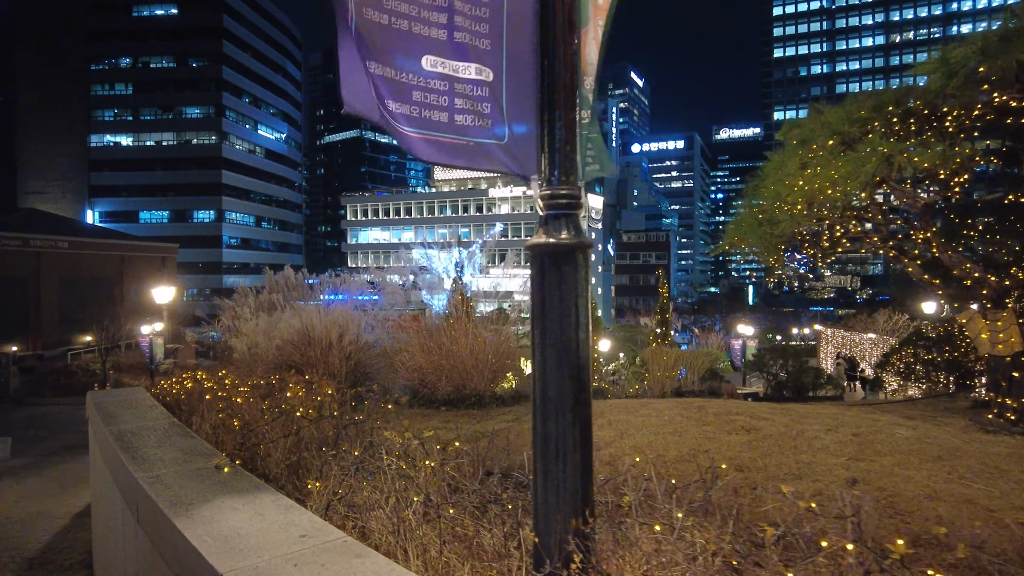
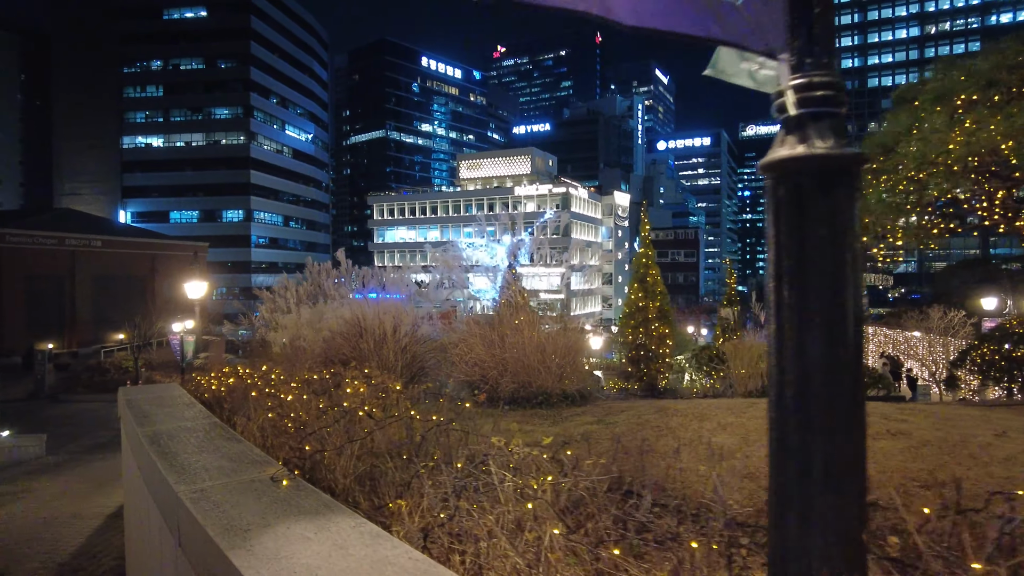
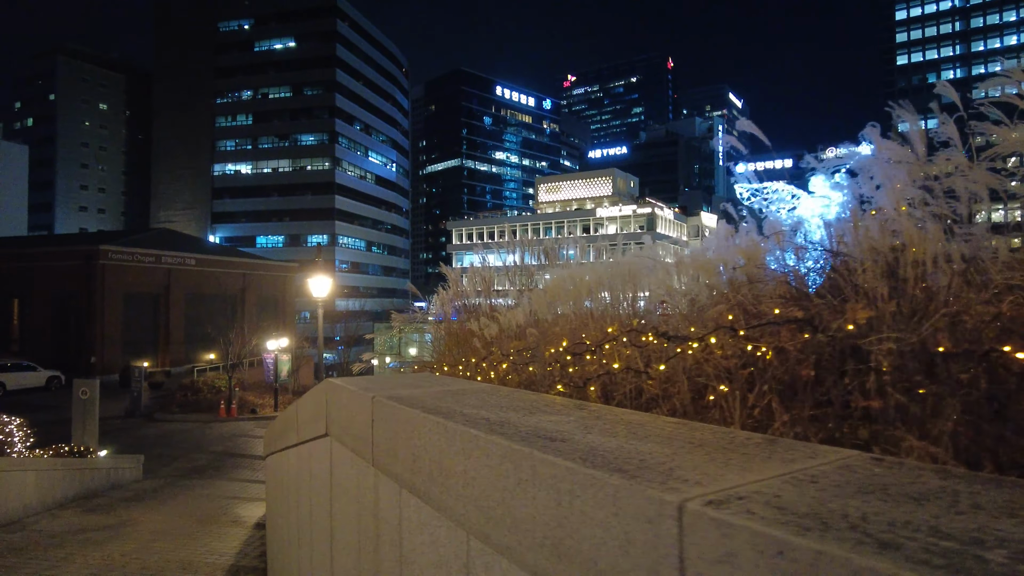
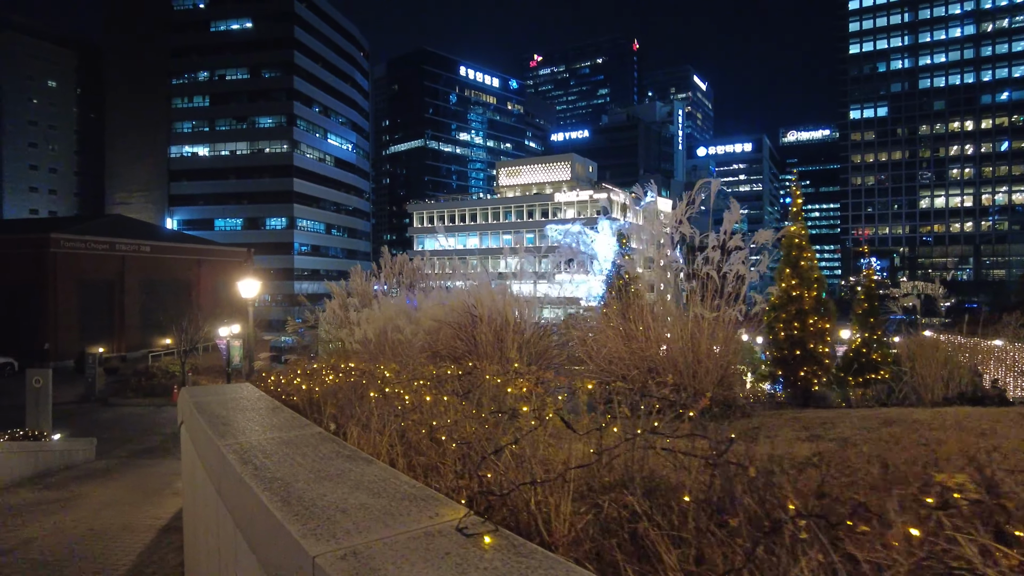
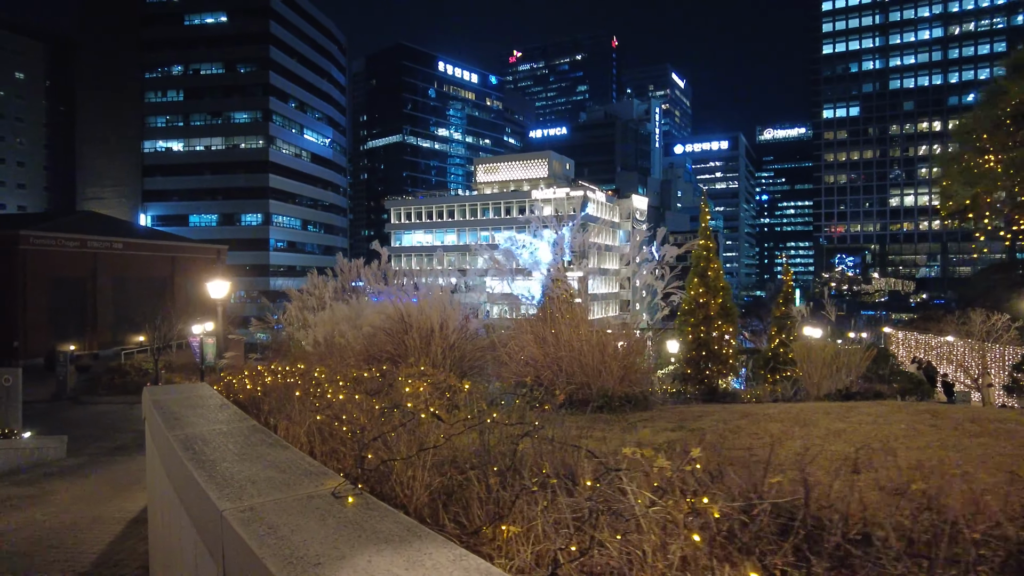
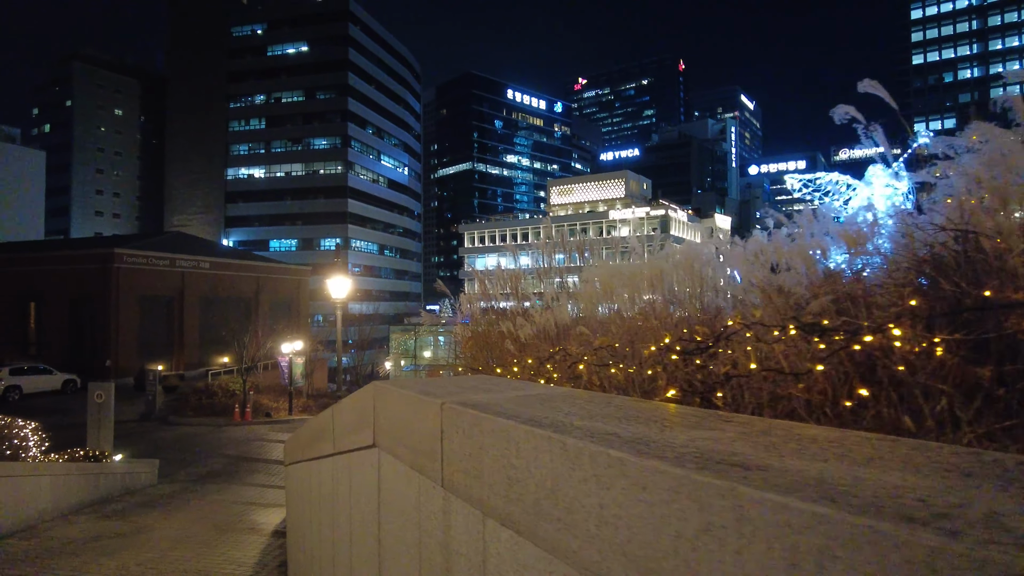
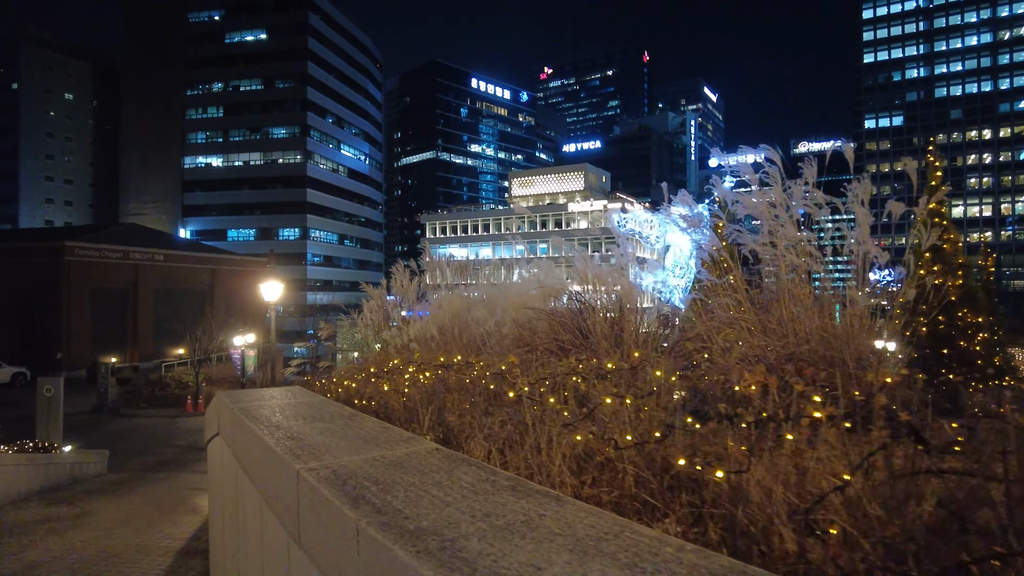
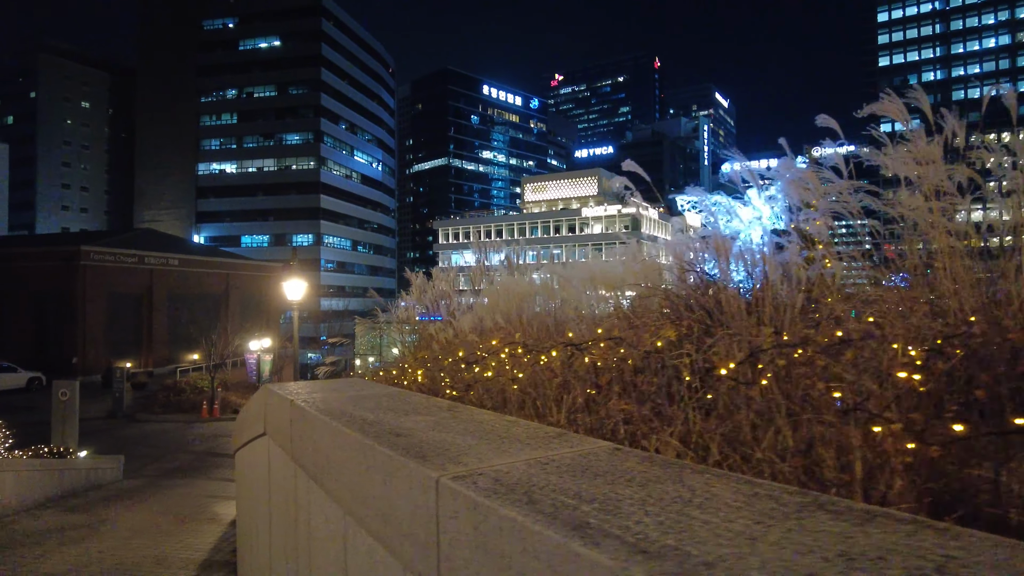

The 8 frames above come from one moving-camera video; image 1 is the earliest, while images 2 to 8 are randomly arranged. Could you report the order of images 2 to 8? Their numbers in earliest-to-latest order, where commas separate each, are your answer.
2, 5, 4, 7, 8, 3, 6
